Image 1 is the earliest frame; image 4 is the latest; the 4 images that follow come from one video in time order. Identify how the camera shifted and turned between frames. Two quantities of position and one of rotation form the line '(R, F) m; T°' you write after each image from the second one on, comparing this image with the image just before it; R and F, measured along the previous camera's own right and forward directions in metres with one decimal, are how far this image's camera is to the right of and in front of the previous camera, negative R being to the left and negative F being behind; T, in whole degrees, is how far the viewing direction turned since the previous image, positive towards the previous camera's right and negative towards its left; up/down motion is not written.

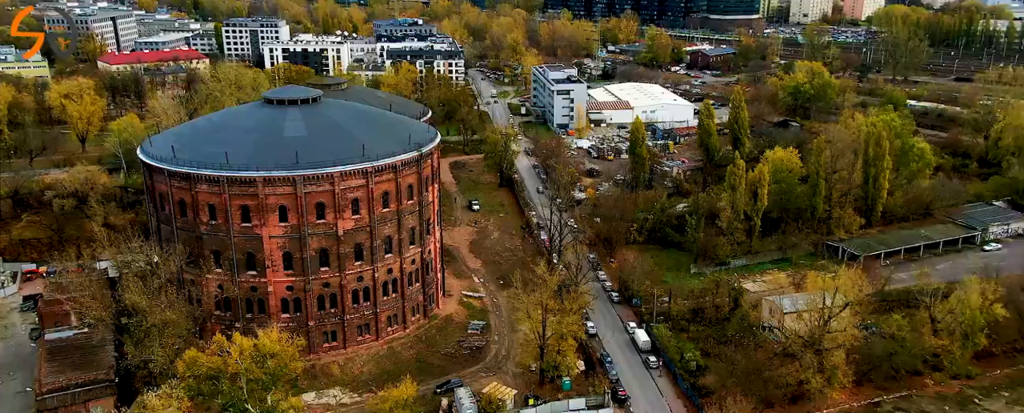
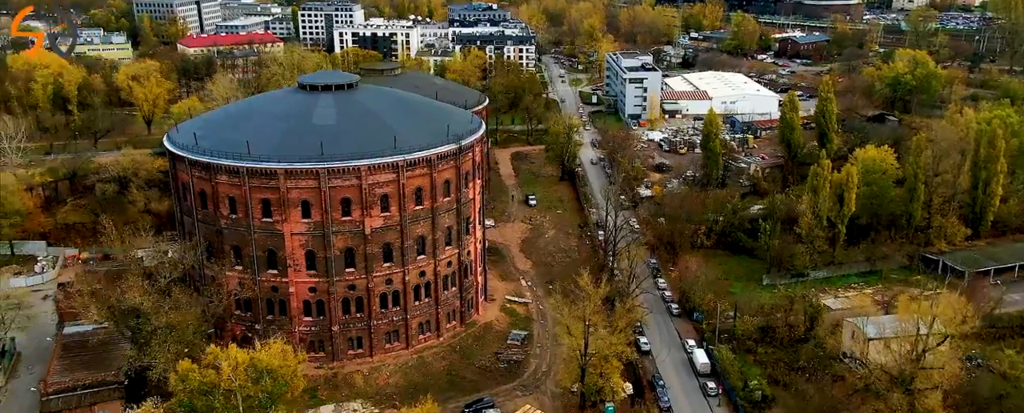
(+3.0, +7.1) m; -6°
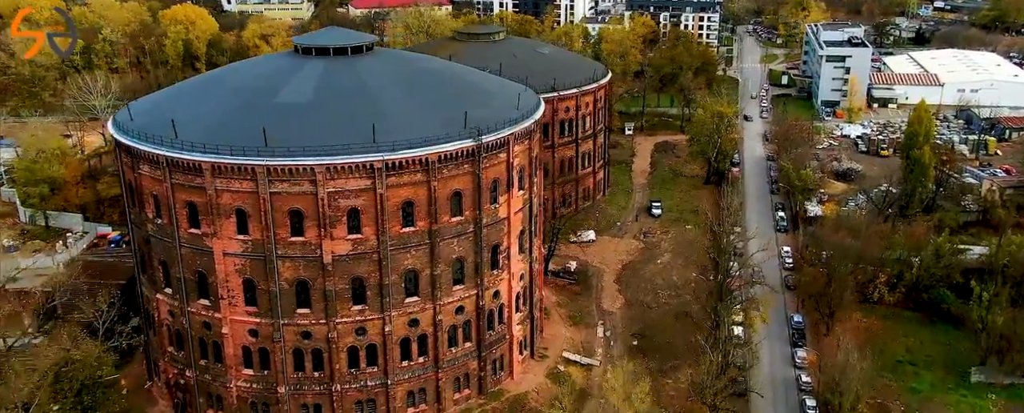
(+8.3, +23.0) m; -14°
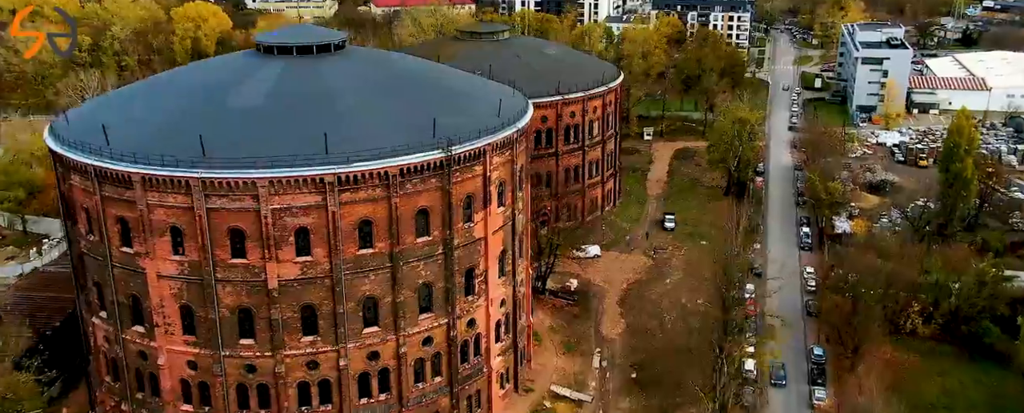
(+2.6, +5.1) m; -2°
